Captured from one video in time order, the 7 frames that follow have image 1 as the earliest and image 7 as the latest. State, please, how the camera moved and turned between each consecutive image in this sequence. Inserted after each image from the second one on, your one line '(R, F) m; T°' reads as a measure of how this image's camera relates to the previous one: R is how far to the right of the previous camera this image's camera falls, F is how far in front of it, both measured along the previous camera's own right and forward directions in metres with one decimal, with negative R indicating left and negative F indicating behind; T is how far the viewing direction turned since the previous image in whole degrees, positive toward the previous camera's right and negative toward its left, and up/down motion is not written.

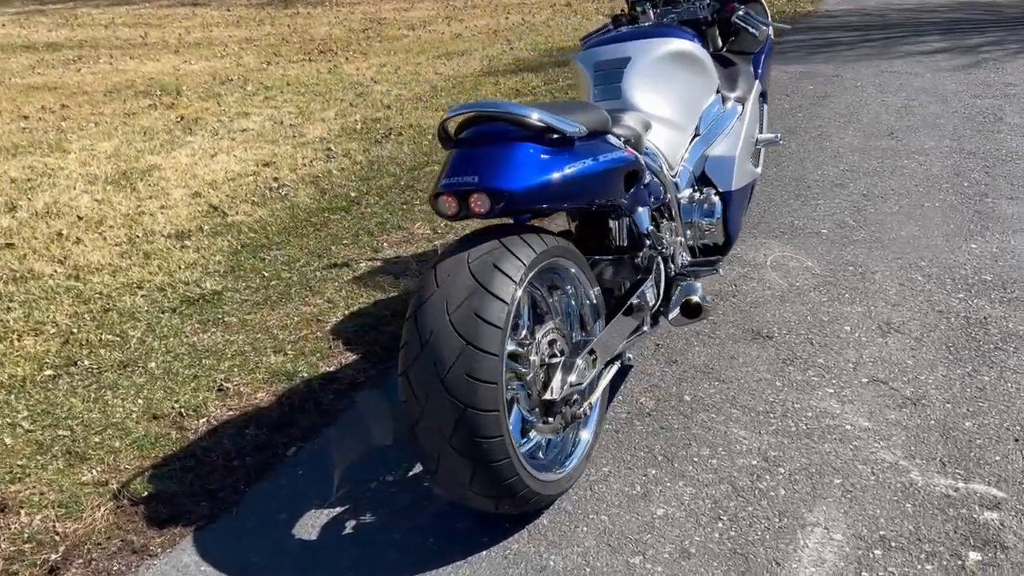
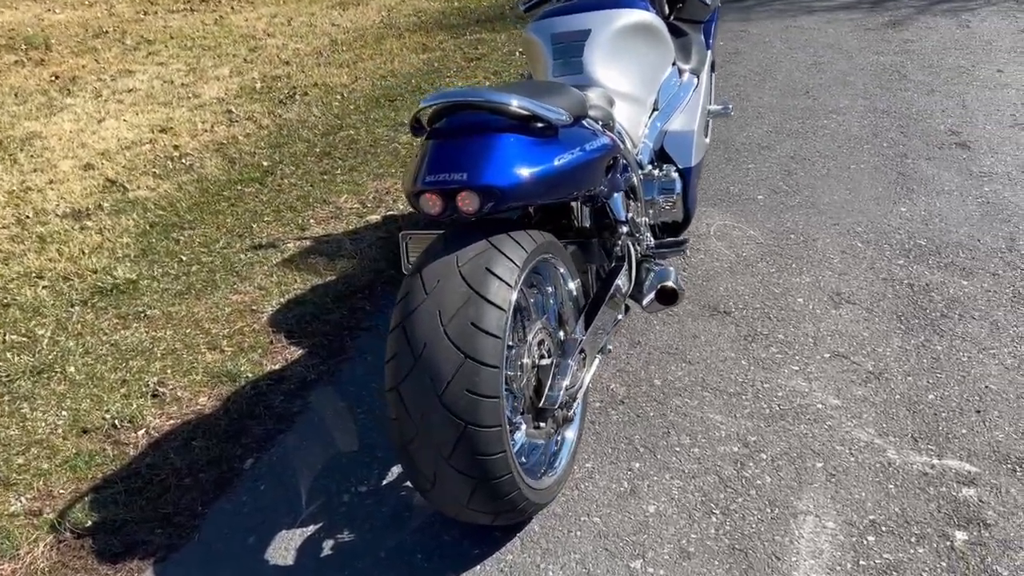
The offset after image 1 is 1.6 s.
(-0.3, +0.2) m; +7°
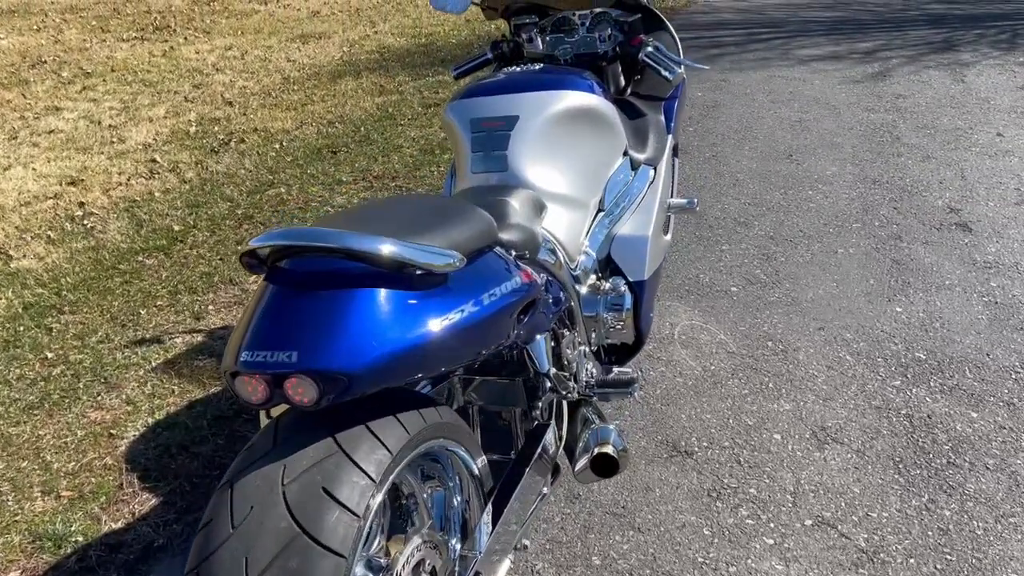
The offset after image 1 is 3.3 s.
(+0.2, +0.7) m; +1°
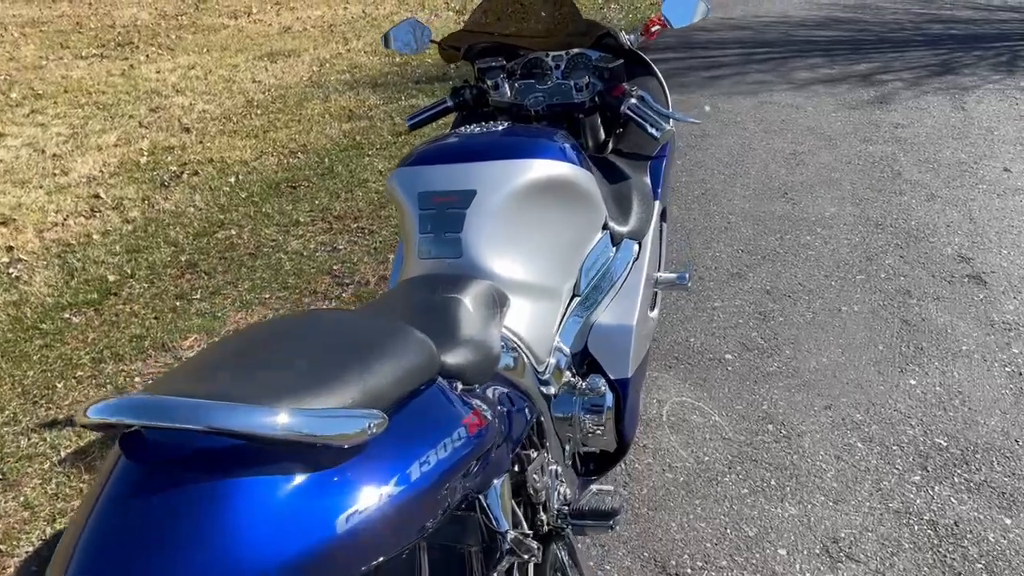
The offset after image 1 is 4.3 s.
(+0.1, +0.5) m; +1°
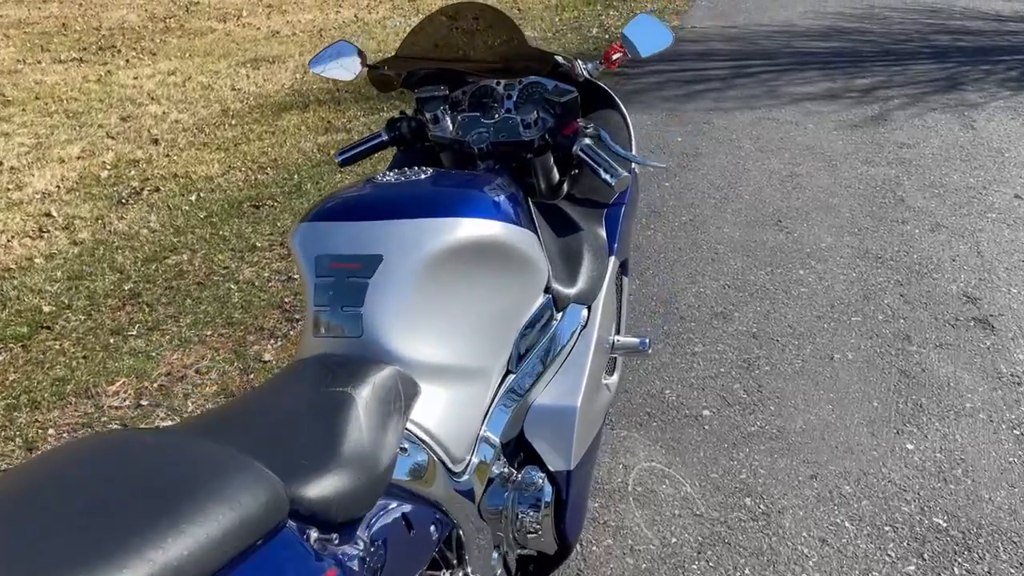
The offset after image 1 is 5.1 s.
(+0.2, +0.3) m; 0°
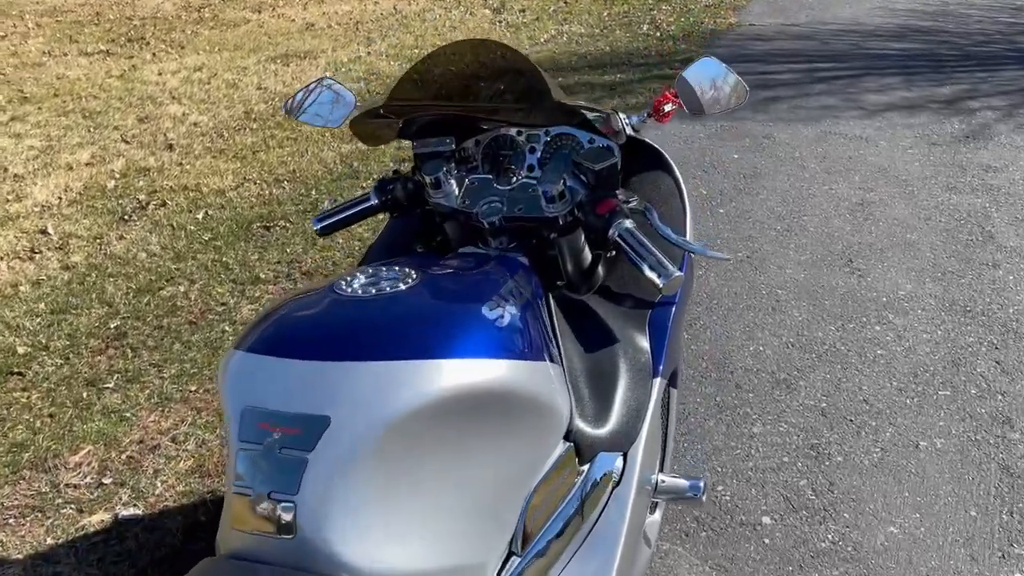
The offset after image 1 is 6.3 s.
(+0.1, +0.5) m; -3°
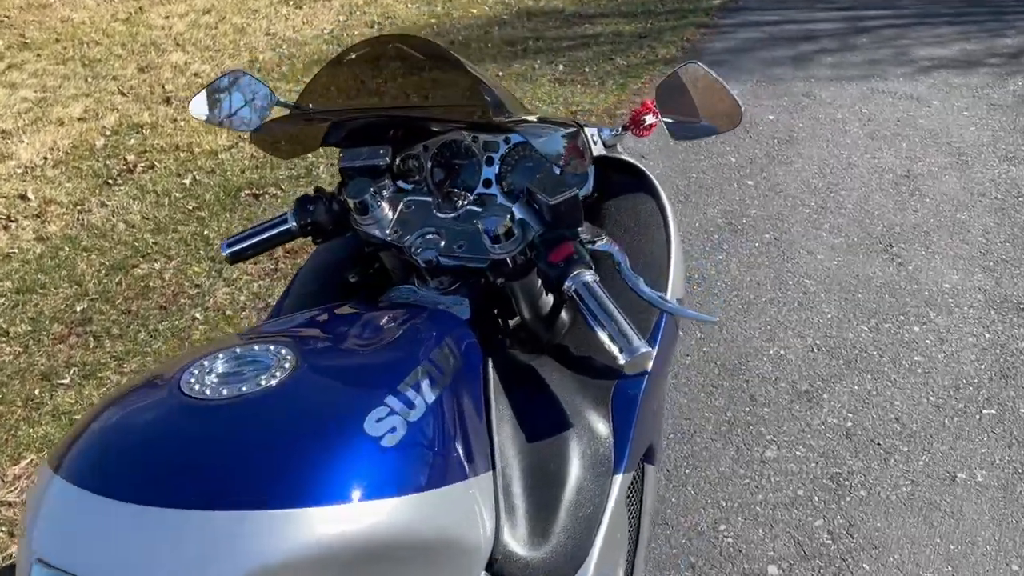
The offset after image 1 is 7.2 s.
(+0.2, +0.4) m; -3°
